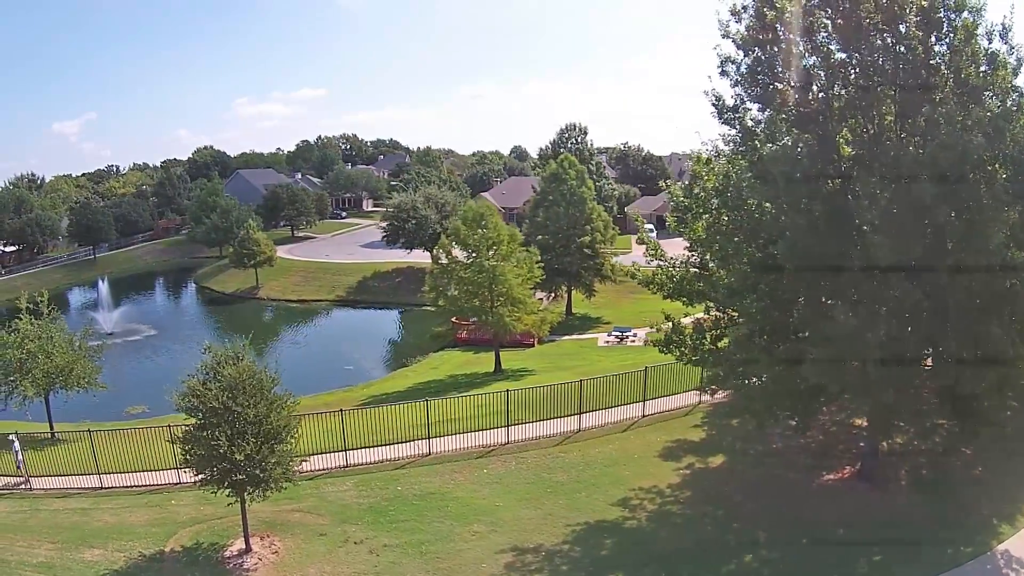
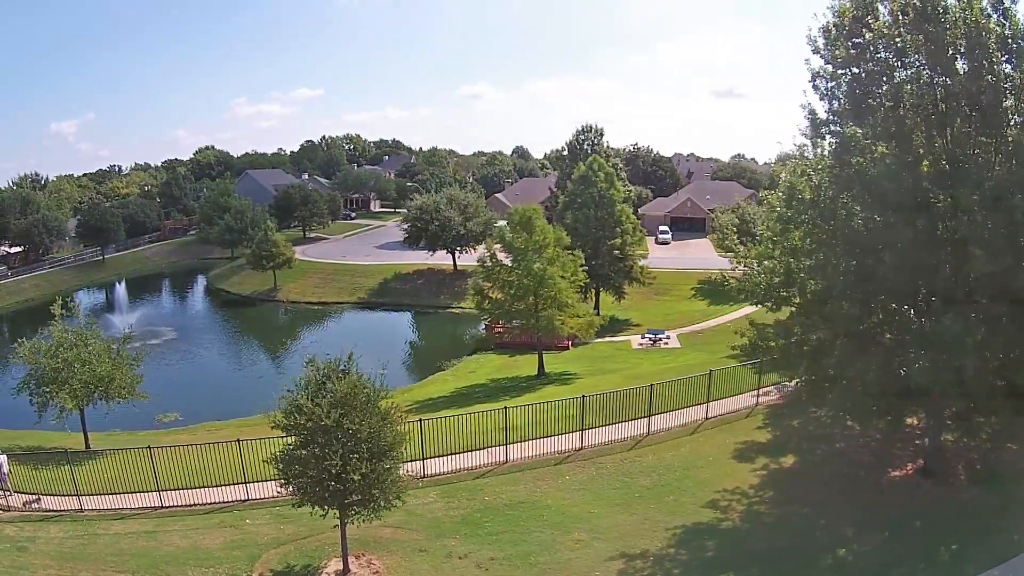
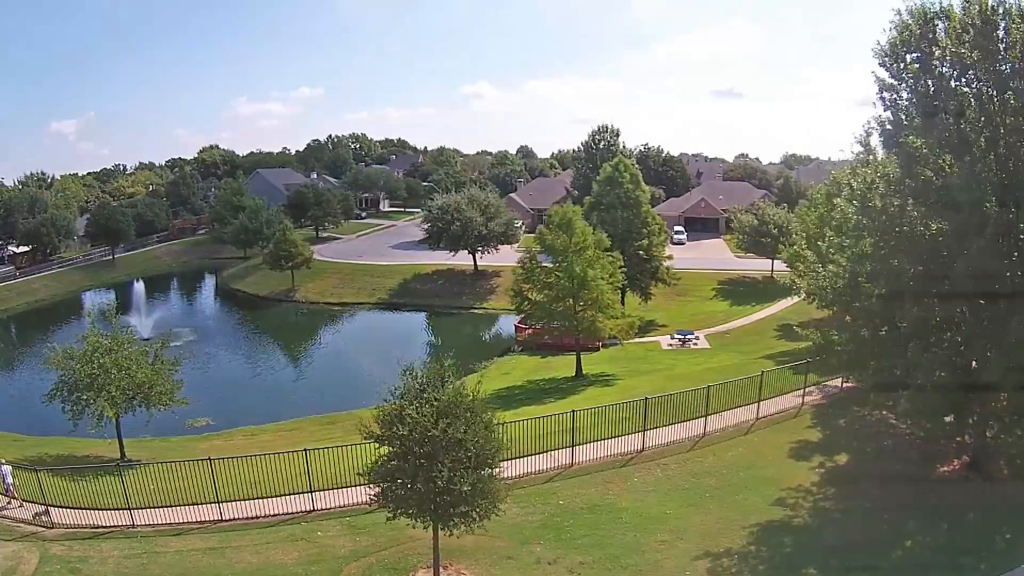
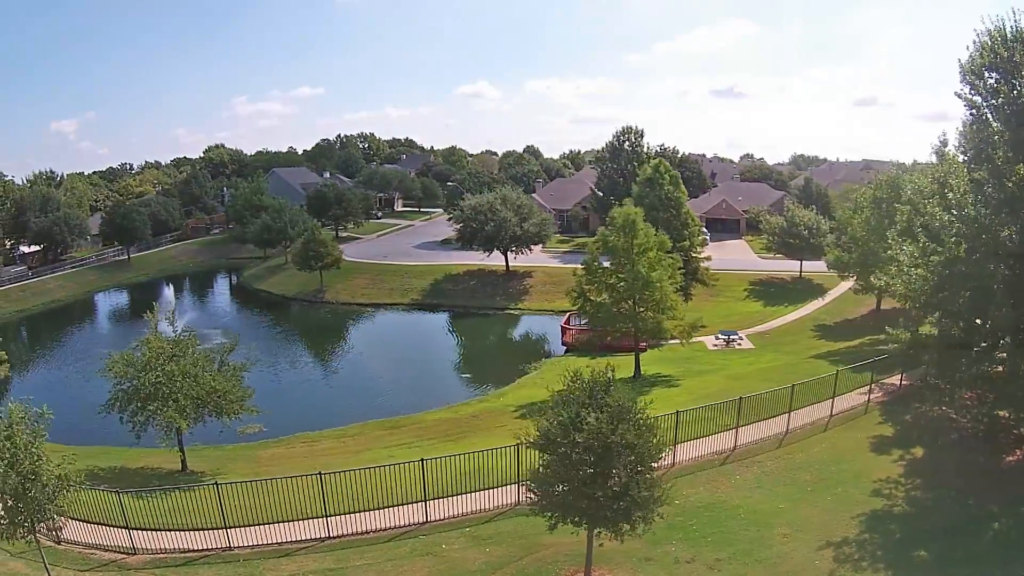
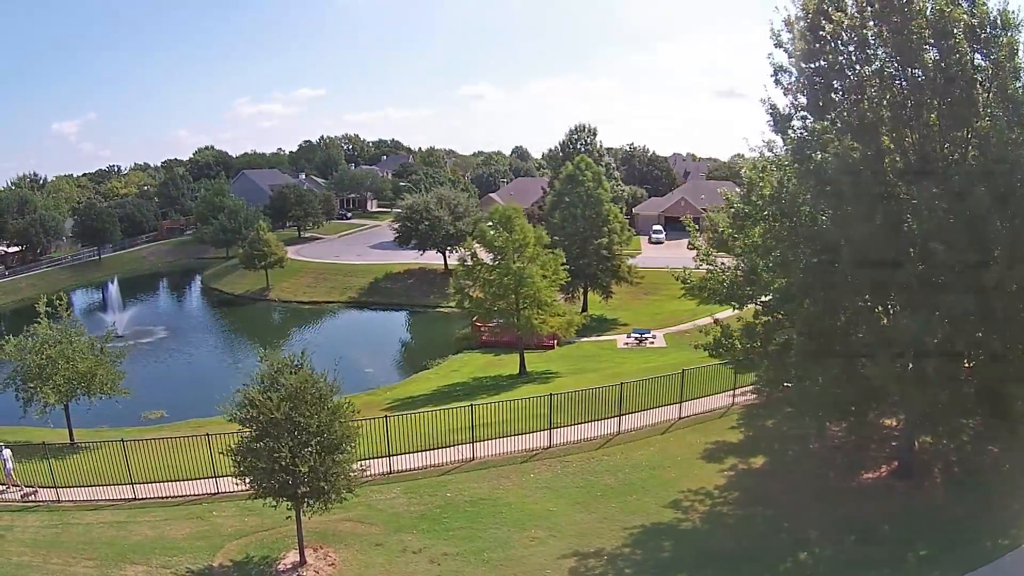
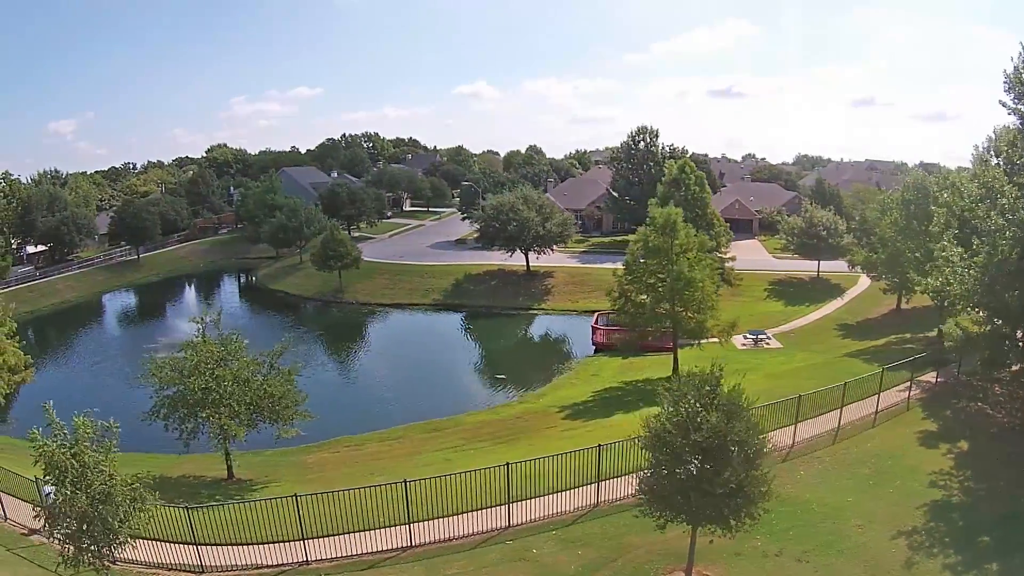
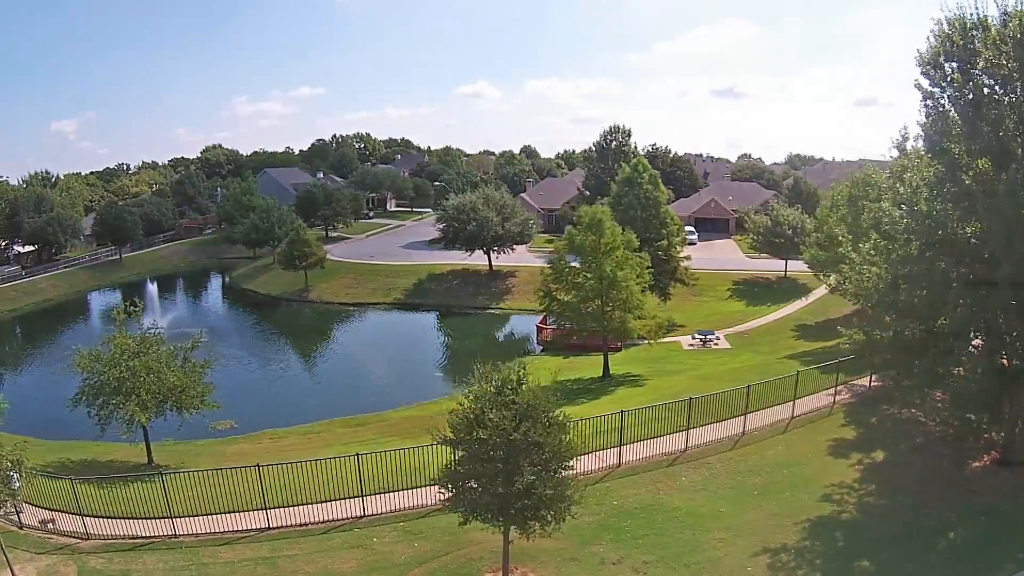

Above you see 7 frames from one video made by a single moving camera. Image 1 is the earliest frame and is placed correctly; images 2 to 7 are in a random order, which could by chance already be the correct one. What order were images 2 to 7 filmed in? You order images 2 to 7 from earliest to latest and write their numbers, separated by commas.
5, 2, 3, 7, 4, 6
